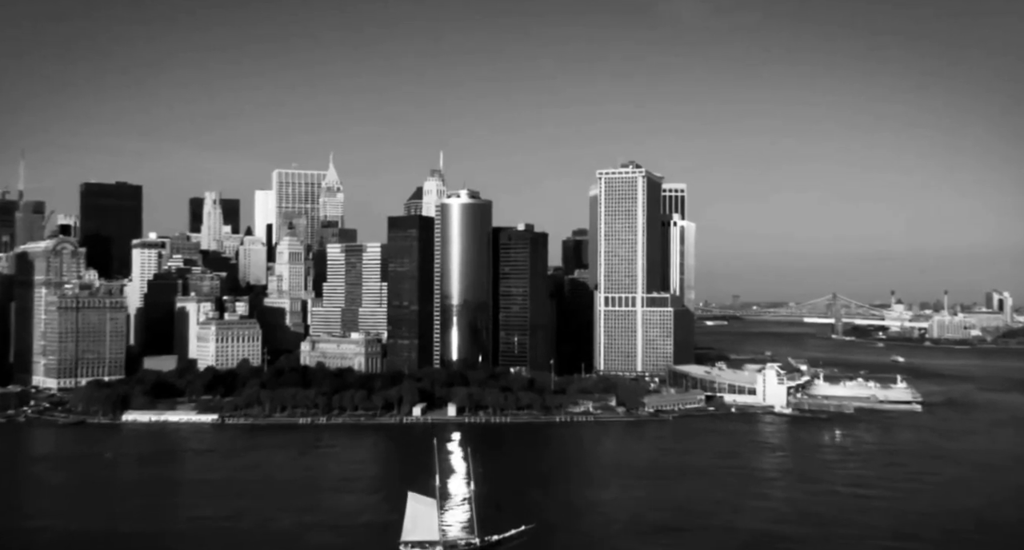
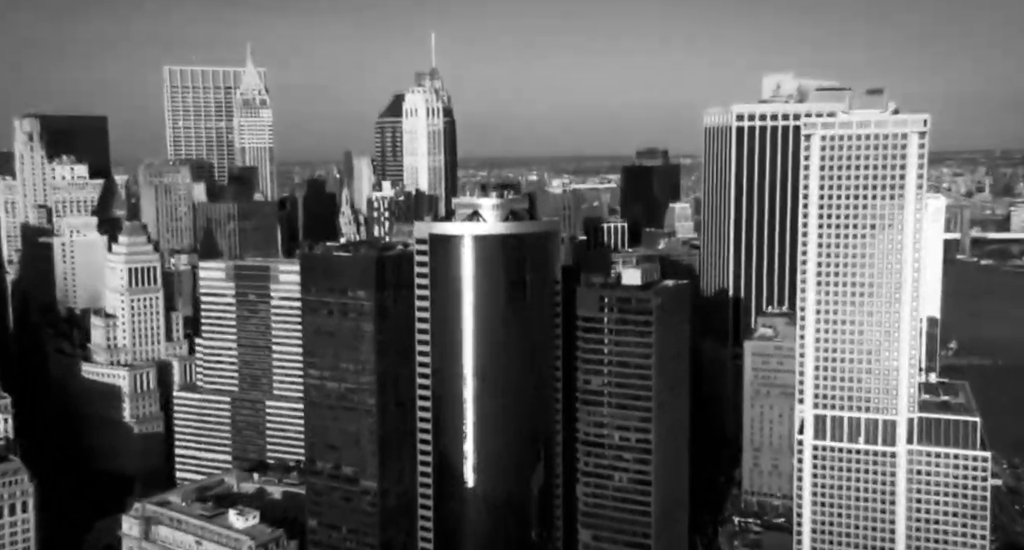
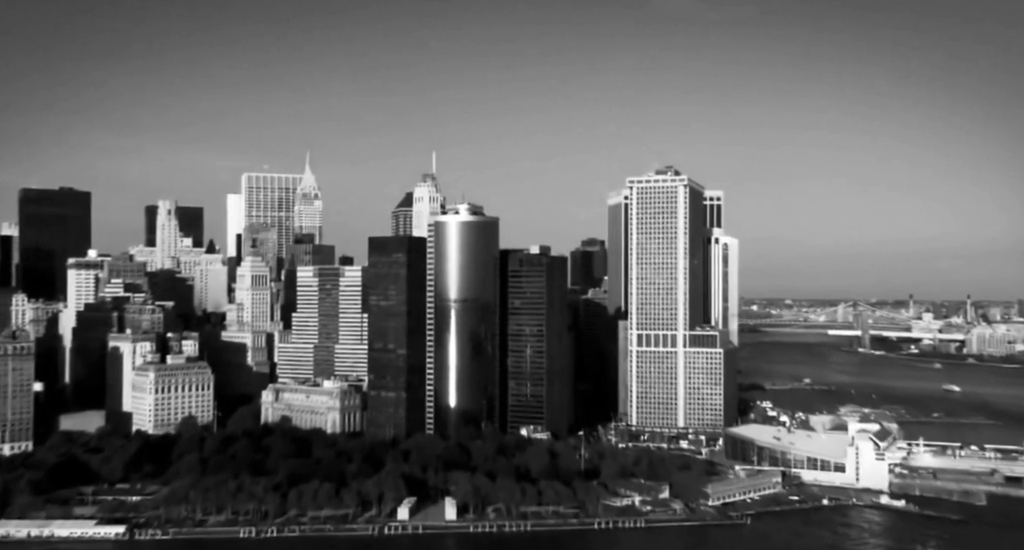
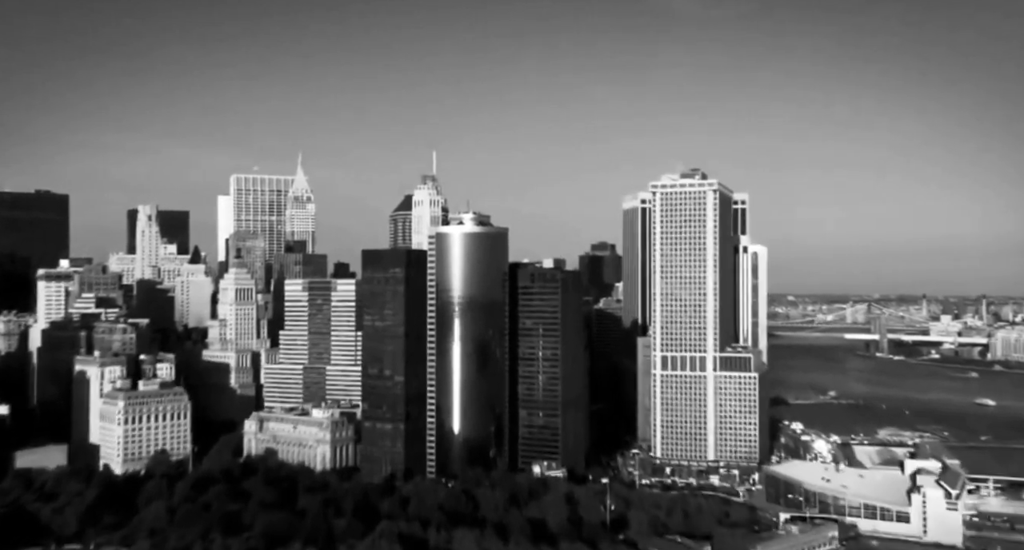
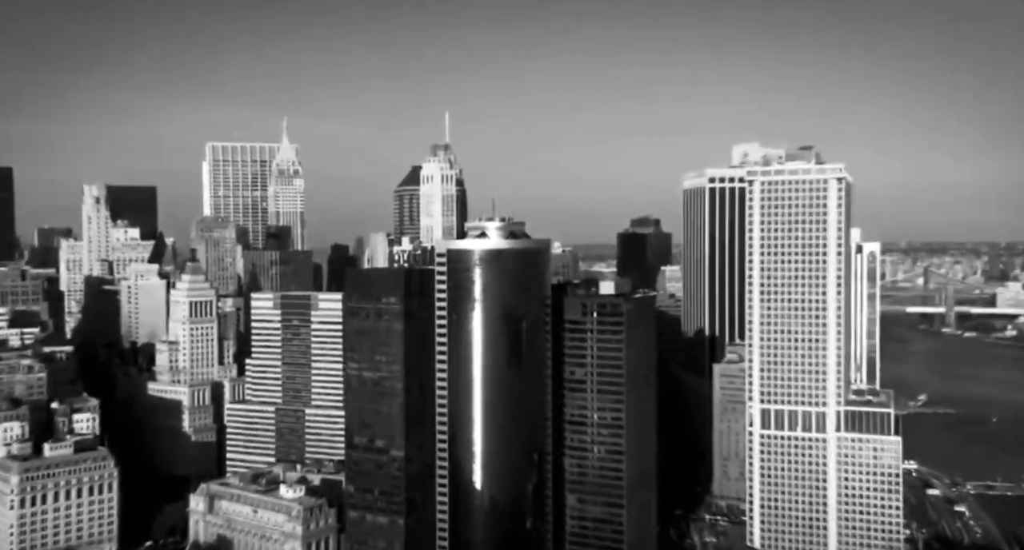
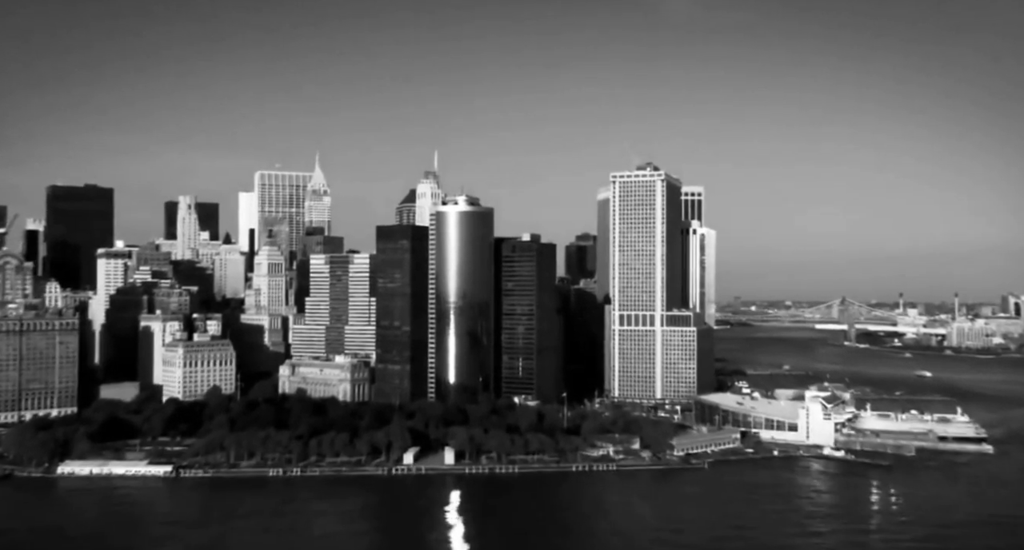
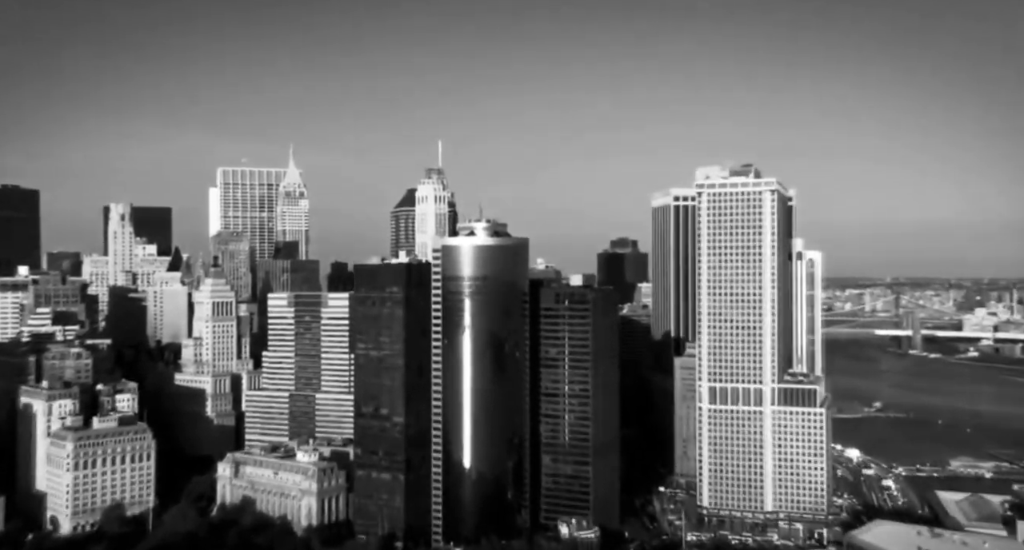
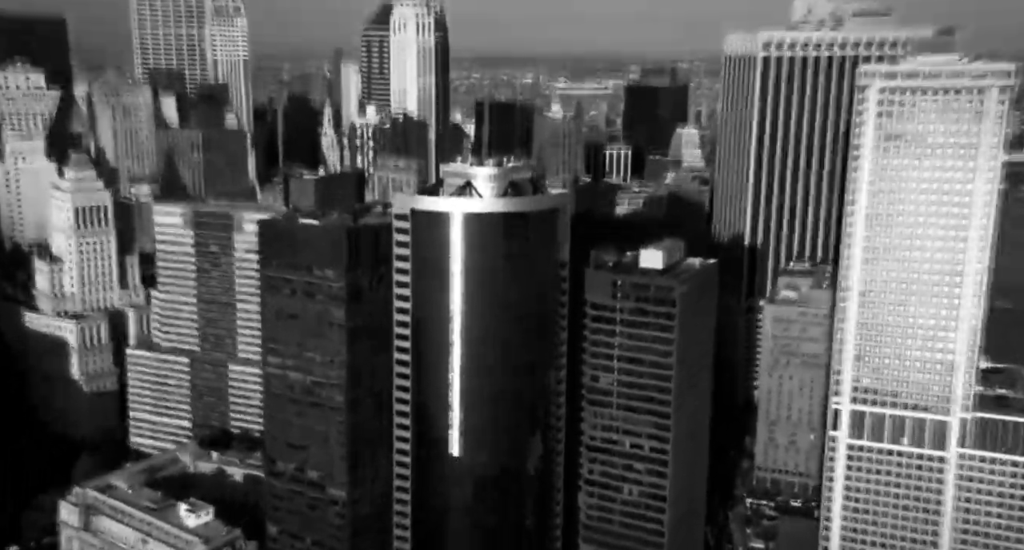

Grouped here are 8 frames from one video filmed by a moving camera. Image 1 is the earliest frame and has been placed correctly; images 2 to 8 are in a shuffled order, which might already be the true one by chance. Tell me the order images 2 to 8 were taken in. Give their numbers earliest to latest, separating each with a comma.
6, 3, 4, 7, 5, 2, 8
